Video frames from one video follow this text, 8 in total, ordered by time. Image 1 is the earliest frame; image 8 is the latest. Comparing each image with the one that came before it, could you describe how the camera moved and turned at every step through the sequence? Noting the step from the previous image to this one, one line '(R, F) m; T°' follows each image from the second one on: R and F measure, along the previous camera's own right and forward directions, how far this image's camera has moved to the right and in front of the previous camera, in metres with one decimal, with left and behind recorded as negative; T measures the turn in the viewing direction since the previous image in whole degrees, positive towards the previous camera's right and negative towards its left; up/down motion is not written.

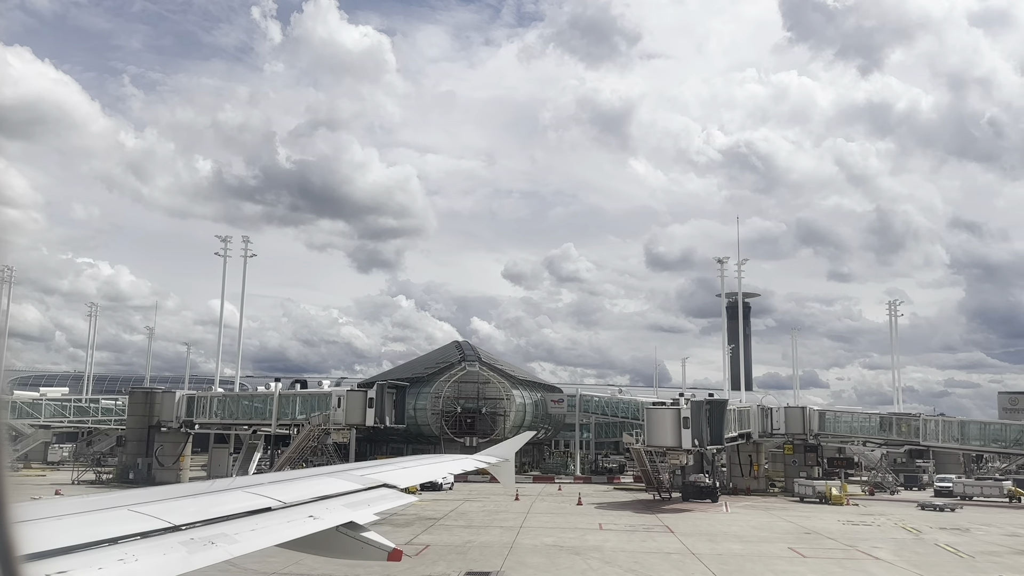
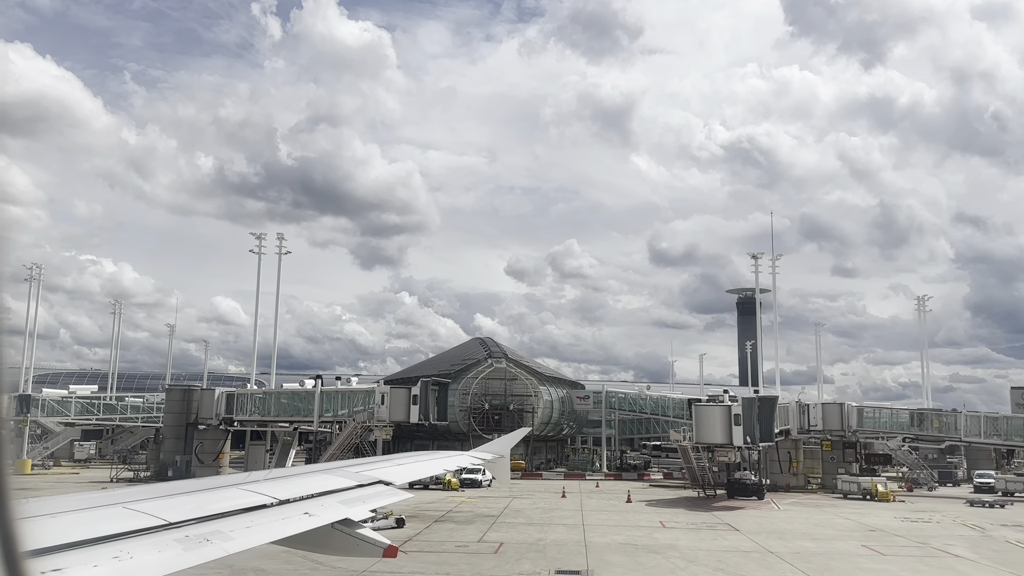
(-3.3, +0.5) m; 0°
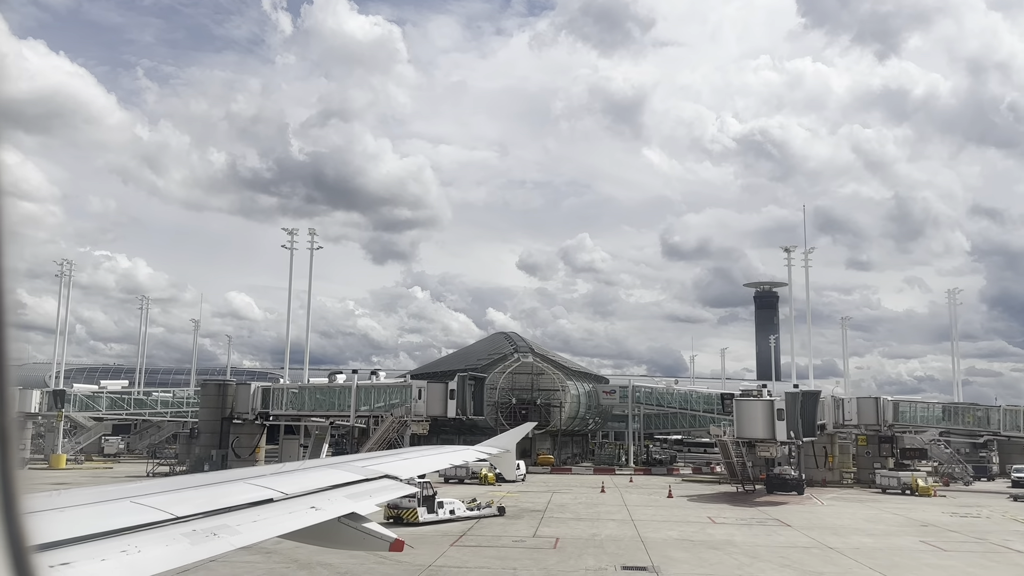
(-2.0, +0.2) m; -1°
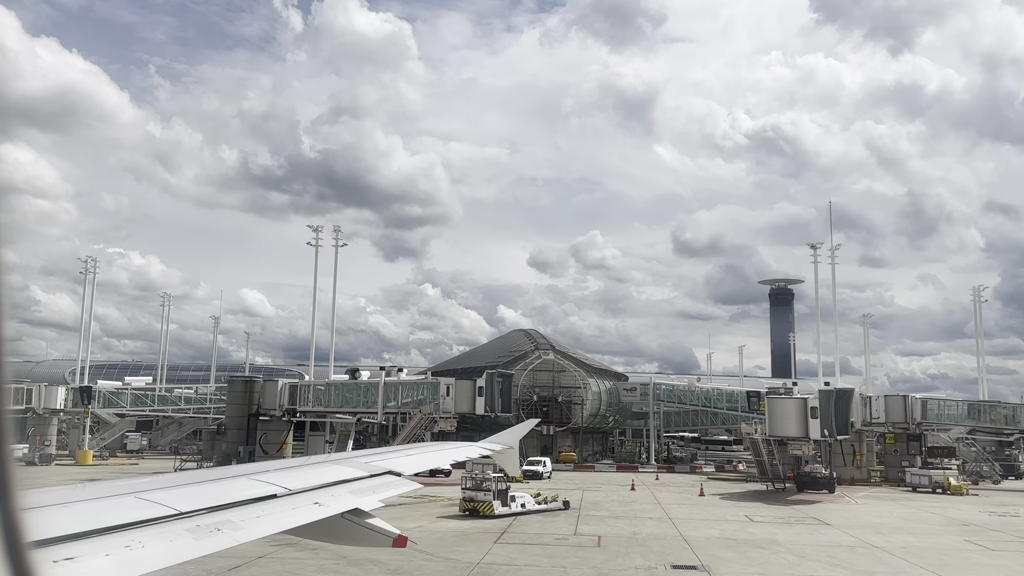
(-1.4, +0.2) m; -1°
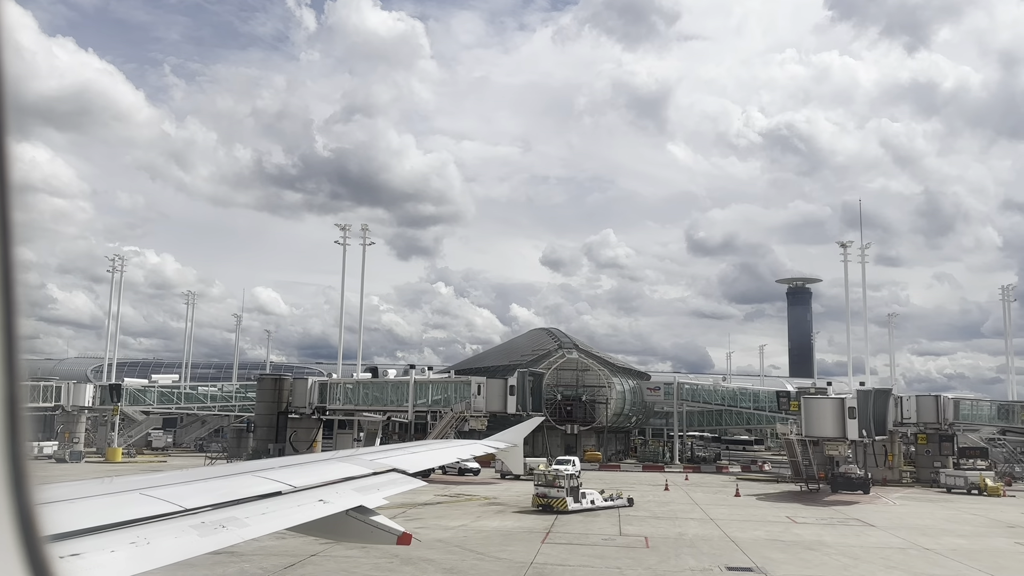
(-1.5, +0.1) m; -1°
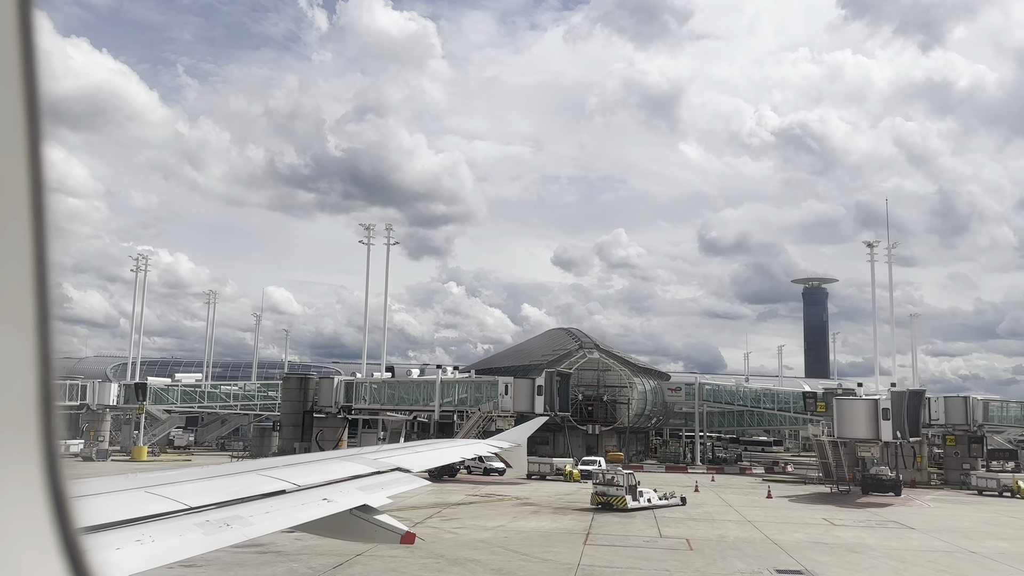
(-1.3, +0.1) m; -1°
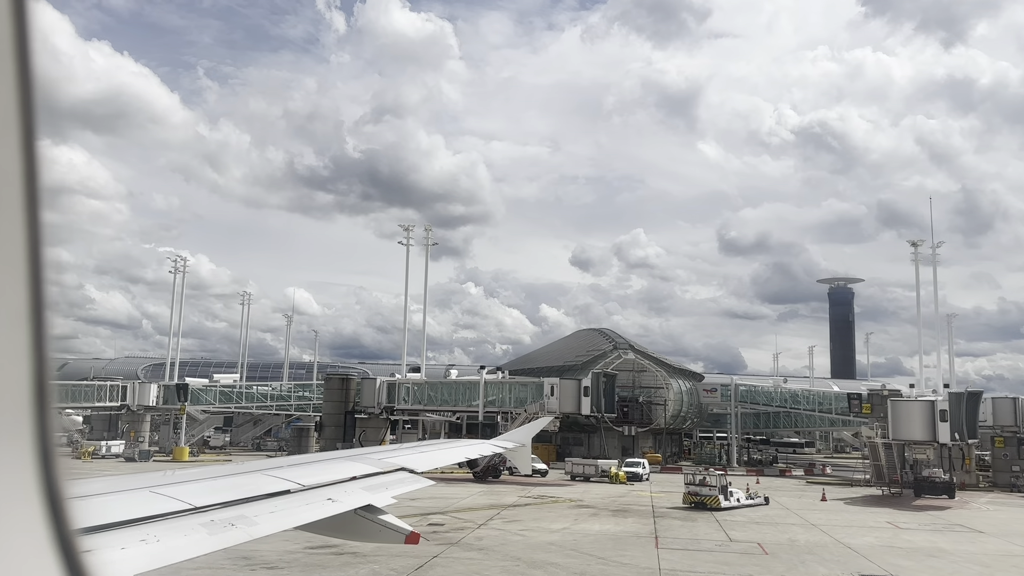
(-2.3, +0.2) m; -1°
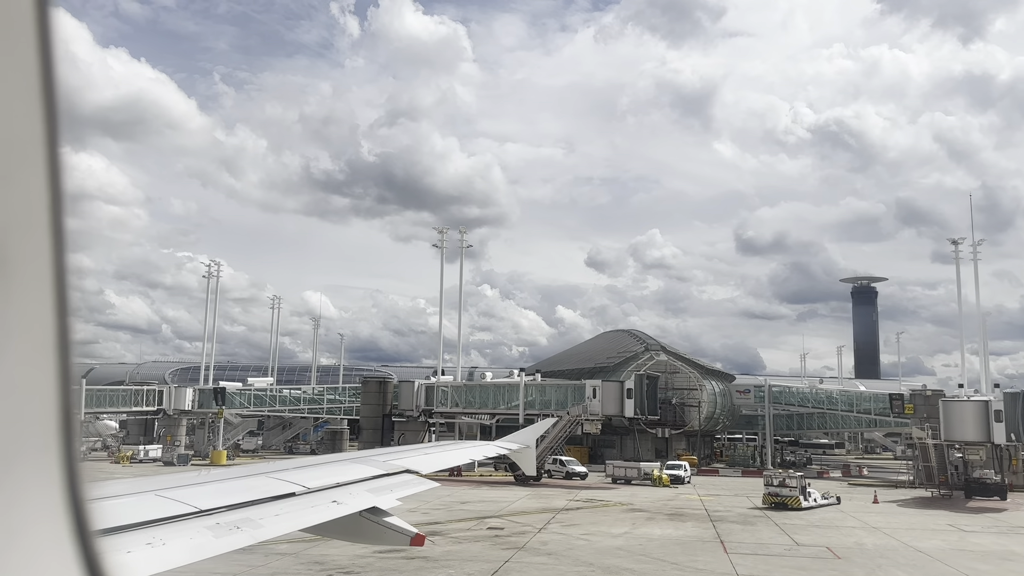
(-2.1, +0.2) m; -1°
